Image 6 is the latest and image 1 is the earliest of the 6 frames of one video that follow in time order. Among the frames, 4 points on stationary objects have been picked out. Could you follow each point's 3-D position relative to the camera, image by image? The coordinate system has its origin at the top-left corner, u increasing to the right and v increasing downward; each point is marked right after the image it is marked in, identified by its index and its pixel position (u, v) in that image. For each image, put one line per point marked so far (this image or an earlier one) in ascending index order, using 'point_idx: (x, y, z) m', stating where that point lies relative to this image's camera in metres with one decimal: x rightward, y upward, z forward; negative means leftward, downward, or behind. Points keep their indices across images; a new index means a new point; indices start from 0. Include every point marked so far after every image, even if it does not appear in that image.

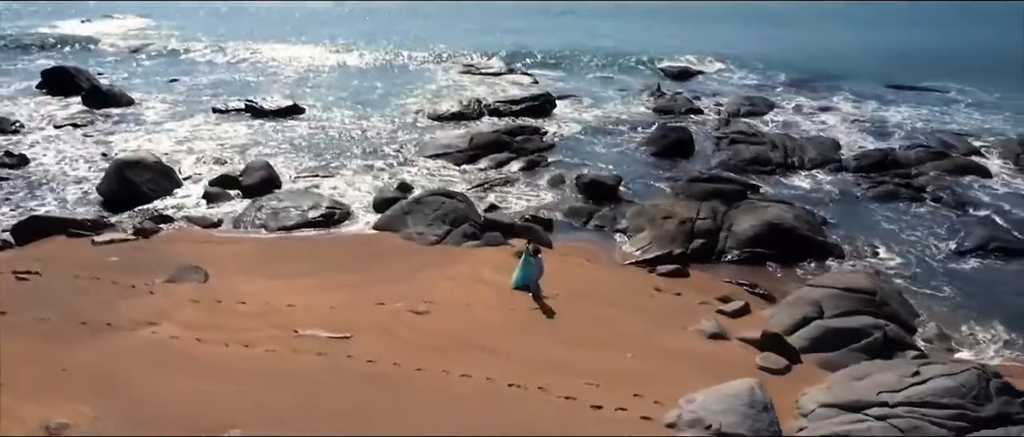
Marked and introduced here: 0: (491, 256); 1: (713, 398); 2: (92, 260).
0: (-0.4, -0.8, +16.4) m
1: (+2.7, -2.4, +10.4) m
2: (-8.2, -0.8, +15.4) m
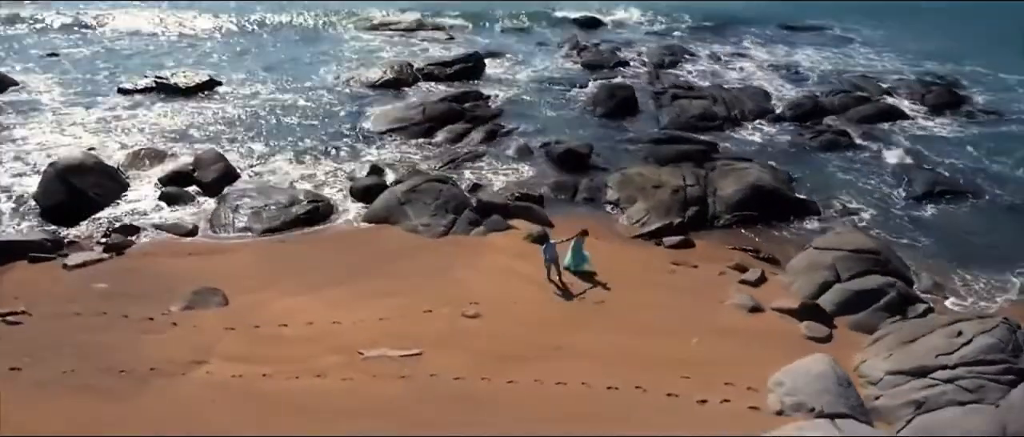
0: (-0.2, -0.5, +16.3) m
1: (+4.1, -2.3, +11.1) m
2: (-7.6, -1.3, +13.9) m
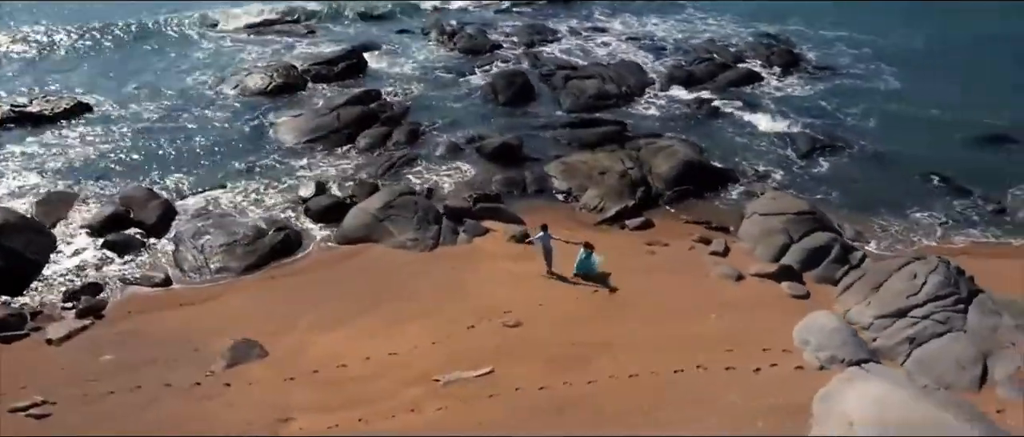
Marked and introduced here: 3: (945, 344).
0: (-0.4, -0.6, +17.0) m
1: (+5.2, -2.0, +13.1) m
2: (-6.9, -2.4, +12.9) m
3: (+7.1, -2.1, +13.0) m
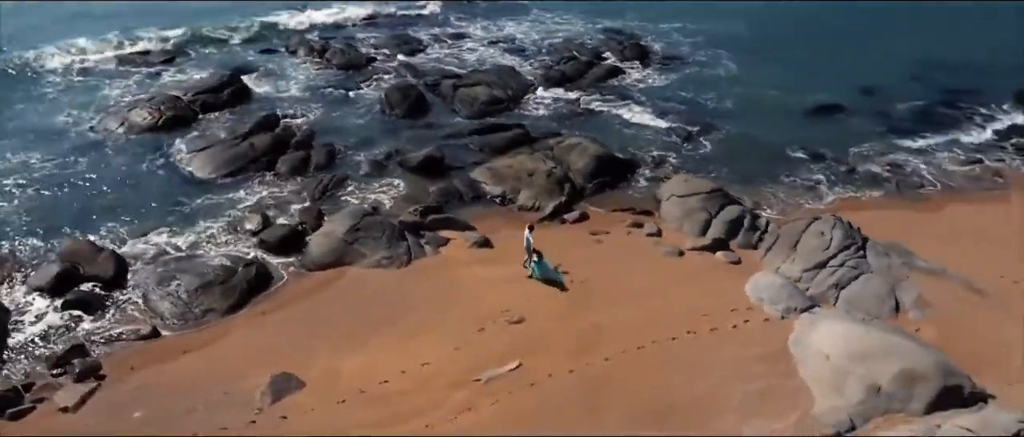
0: (-1.2, -0.8, +18.3) m
1: (+5.3, -1.5, +15.8) m
2: (-6.3, -3.4, +12.8) m
3: (+7.2, -1.4, +16.2) m
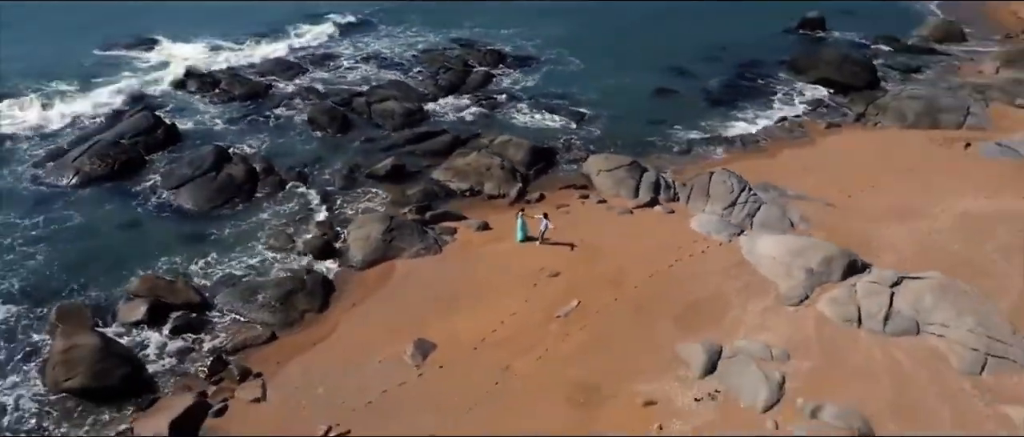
0: (-1.2, -0.6, +22.8) m
1: (+5.8, -0.2, +22.4) m
2: (-4.0, -3.7, +16.2) m
3: (+7.5, +0.2, +23.3) m
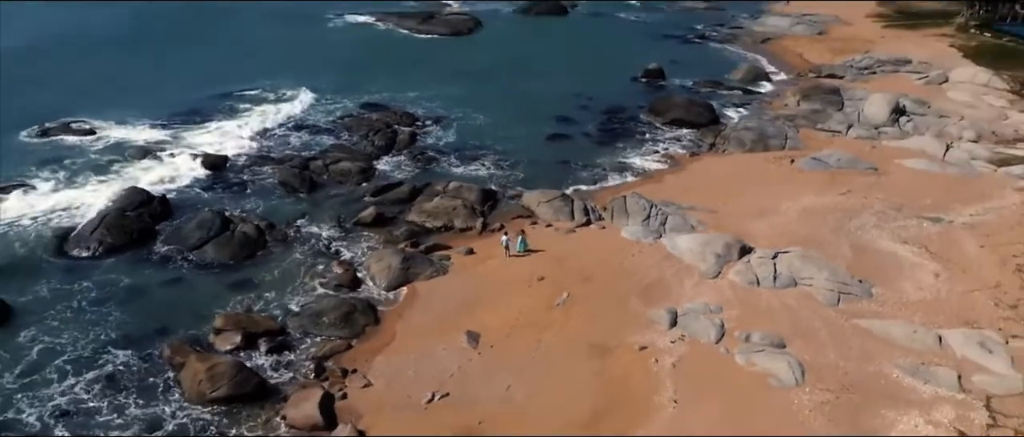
0: (-1.8, -1.6, +29.4) m
1: (+5.0, -0.6, +30.5) m
2: (-2.9, -4.5, +22.1) m
3: (+6.5, -0.1, +31.7) m
